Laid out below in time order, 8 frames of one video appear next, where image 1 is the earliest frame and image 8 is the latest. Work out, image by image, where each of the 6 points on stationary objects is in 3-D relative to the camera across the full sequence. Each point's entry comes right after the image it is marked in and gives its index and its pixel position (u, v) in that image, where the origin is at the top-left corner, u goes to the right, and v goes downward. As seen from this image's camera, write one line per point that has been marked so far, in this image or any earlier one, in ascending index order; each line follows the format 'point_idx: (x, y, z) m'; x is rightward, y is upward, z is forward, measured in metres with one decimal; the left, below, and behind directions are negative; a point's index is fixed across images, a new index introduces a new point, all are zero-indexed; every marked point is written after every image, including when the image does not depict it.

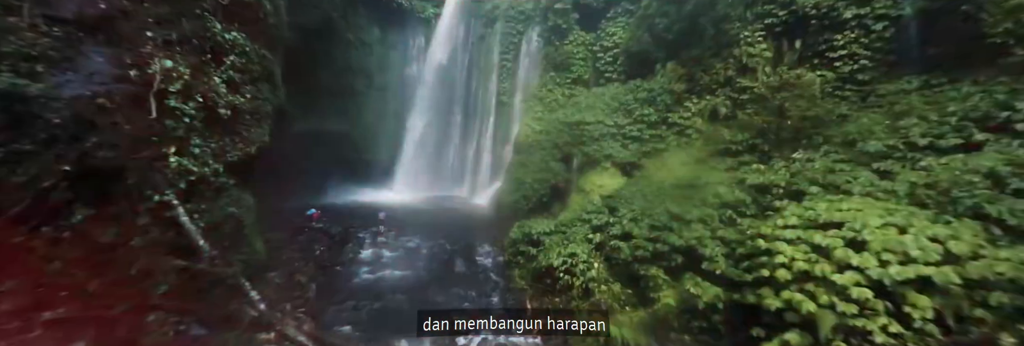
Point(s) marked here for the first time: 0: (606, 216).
0: (+1.4, -0.6, +4.7) m
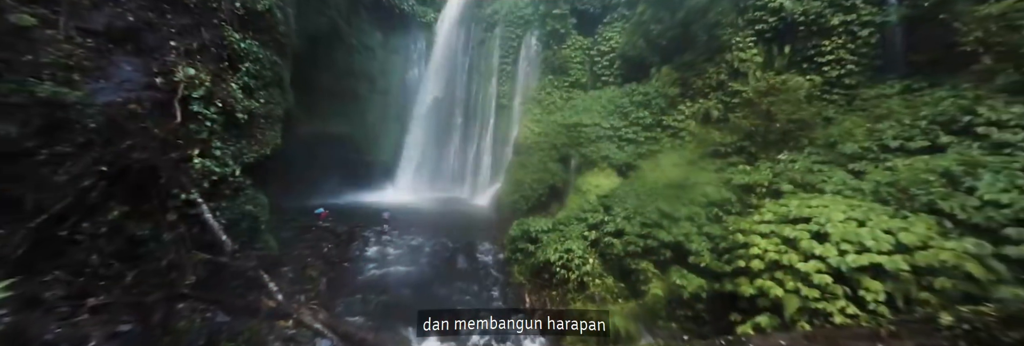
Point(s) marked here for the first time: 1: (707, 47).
0: (+1.4, -0.6, +5.0) m
1: (+4.6, +3.0, +7.2) m
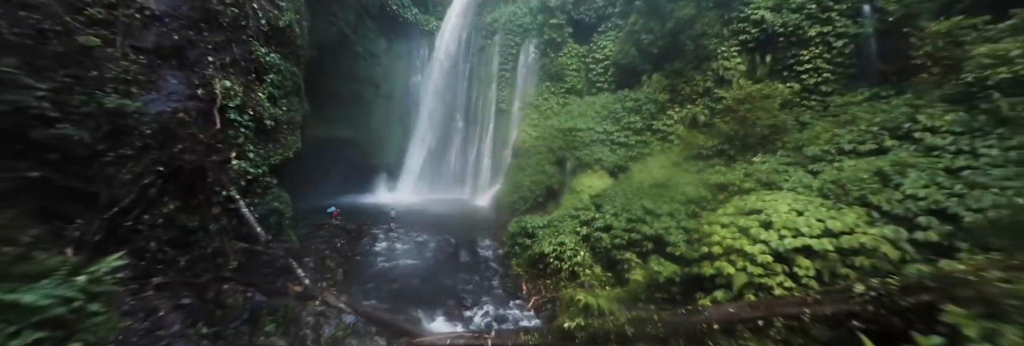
0: (+1.4, -0.7, +5.4) m
1: (+4.6, +2.9, +7.7) m
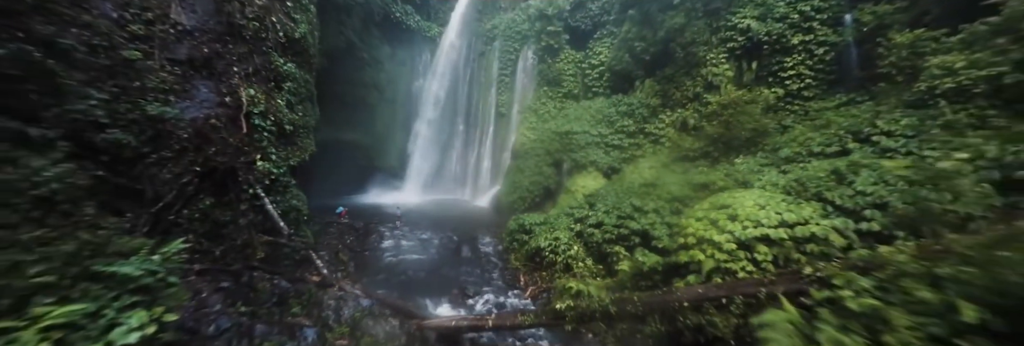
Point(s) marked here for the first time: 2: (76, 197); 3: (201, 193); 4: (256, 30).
0: (+1.4, -0.7, +5.8) m
1: (+4.5, +2.9, +8.1) m
2: (-3.1, -0.2, +2.2) m
3: (-3.5, -0.2, +3.5) m
4: (-4.2, +2.3, +5.2) m
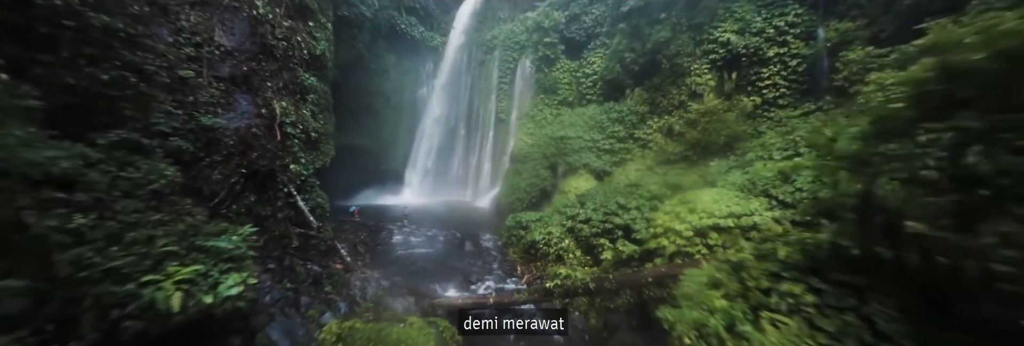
0: (+1.3, -0.7, +6.4) m
1: (+4.5, +2.8, +8.8) m
2: (-3.1, -0.2, +2.9) m
3: (-3.5, -0.2, +4.2) m
4: (-4.2, +2.3, +5.8) m
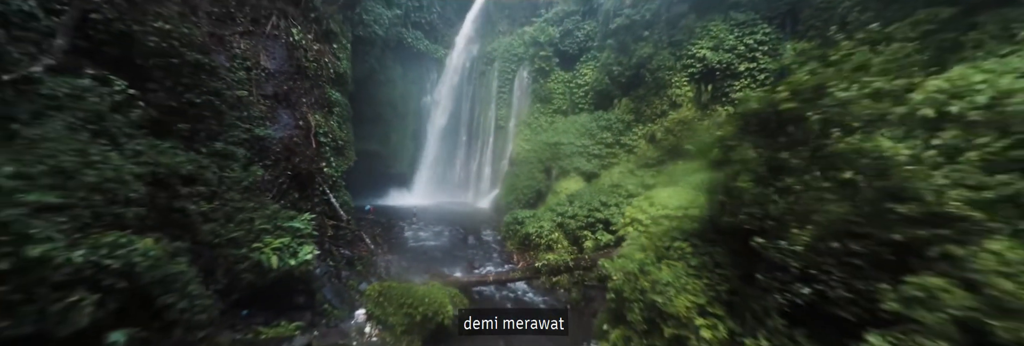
0: (+1.3, -0.8, +7.4) m
1: (+4.4, +2.8, +9.8) m
2: (-3.2, -0.2, +3.8) m
3: (-3.6, -0.3, +5.1) m
4: (-4.3, +2.3, +6.8) m
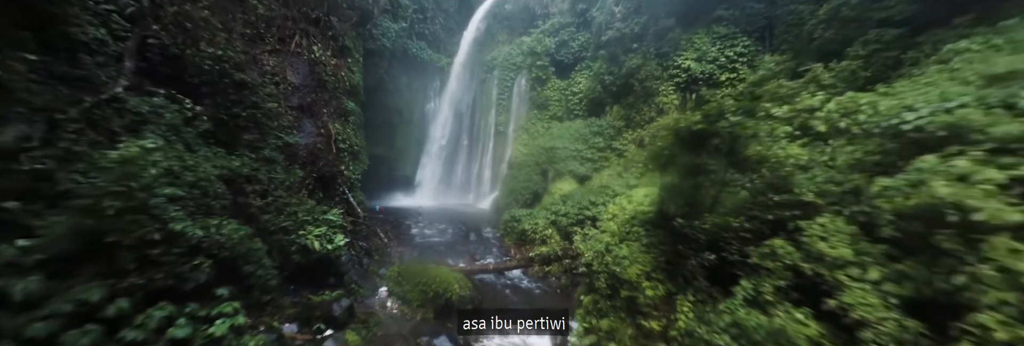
0: (+1.2, -0.8, +8.1) m
1: (+4.4, +2.7, +10.6) m
2: (-3.2, -0.2, +4.5) m
3: (-3.7, -0.3, +5.8) m
4: (-4.4, +2.2, +7.6) m
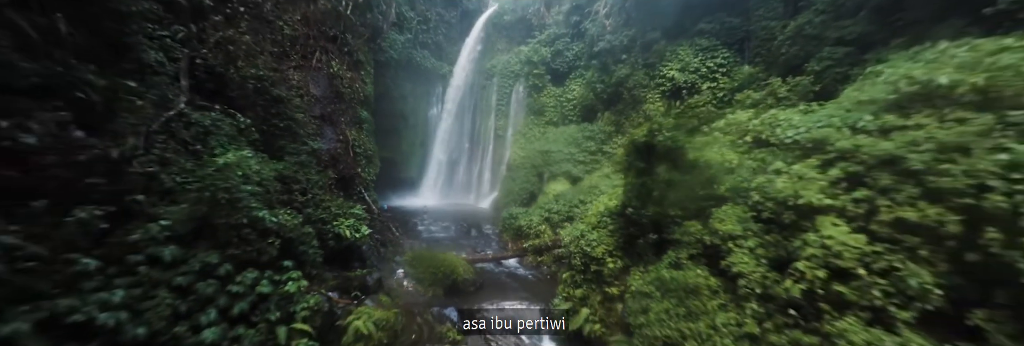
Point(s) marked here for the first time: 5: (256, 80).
0: (+1.1, -0.9, +9.0) m
1: (+4.3, +2.6, +11.4) m
2: (-3.3, -0.2, +5.4) m
3: (-3.7, -0.3, +6.7) m
4: (-4.4, +2.1, +8.4) m
5: (-4.4, +1.6, +5.4) m
